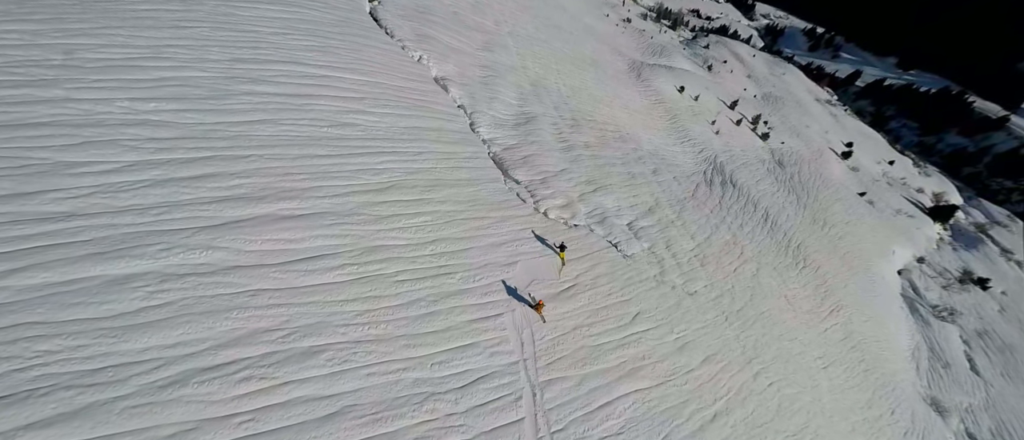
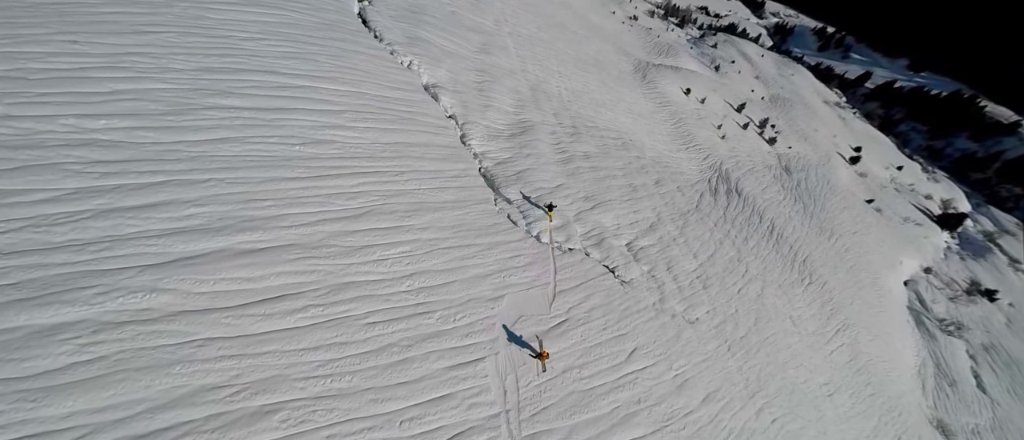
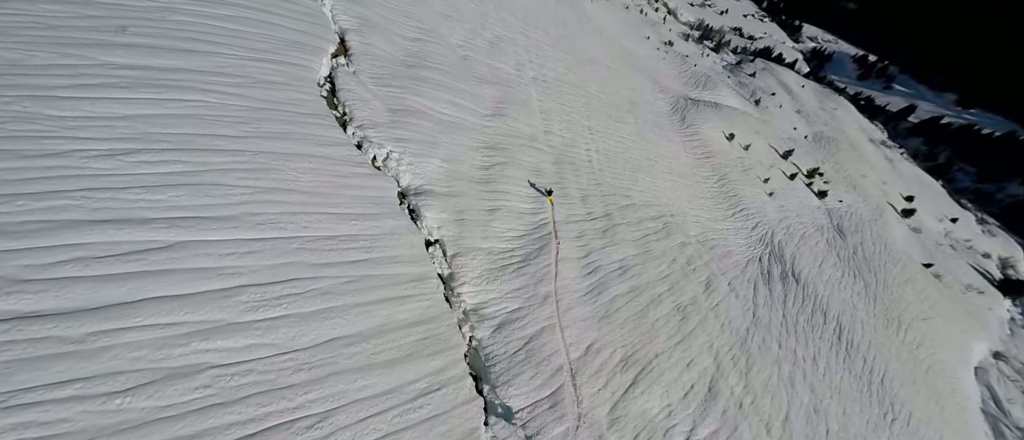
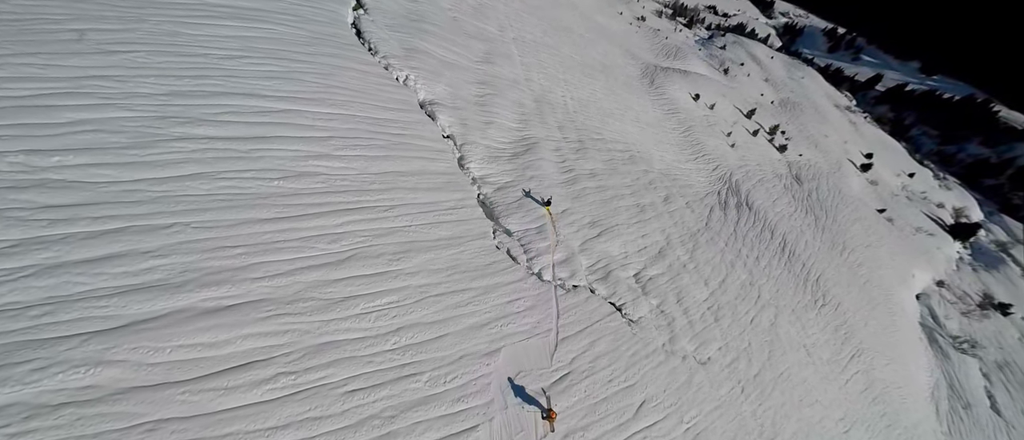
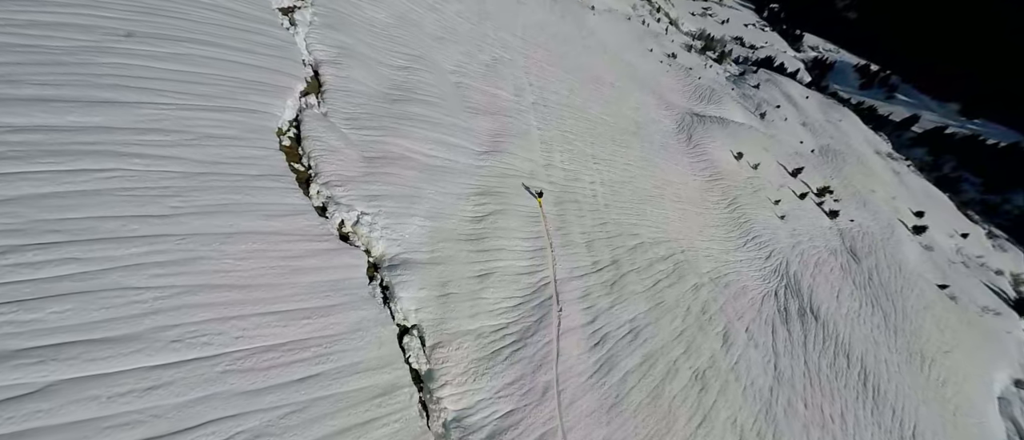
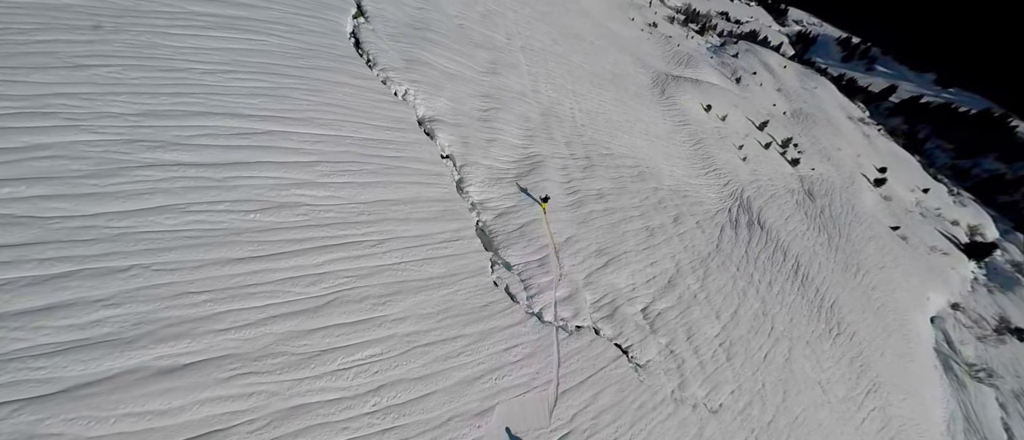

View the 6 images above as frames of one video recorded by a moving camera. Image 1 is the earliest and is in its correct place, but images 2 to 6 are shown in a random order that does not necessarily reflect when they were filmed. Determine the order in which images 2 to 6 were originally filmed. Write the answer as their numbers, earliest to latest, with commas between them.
2, 4, 6, 3, 5
